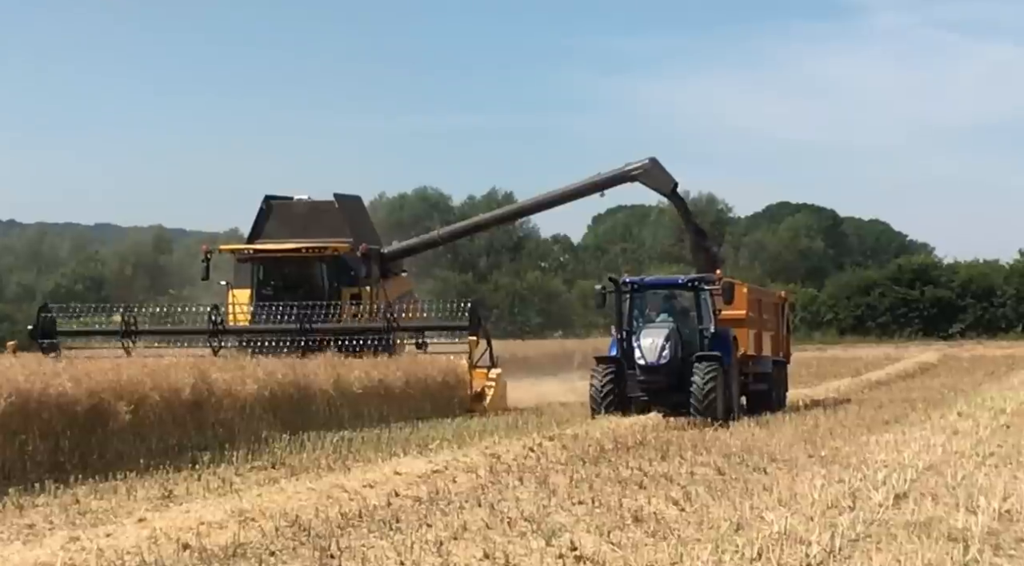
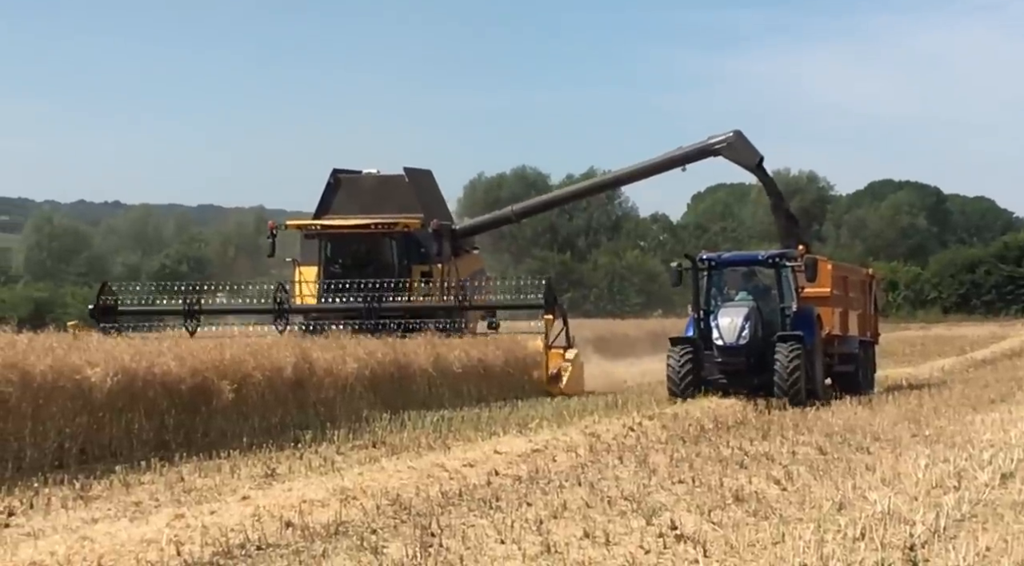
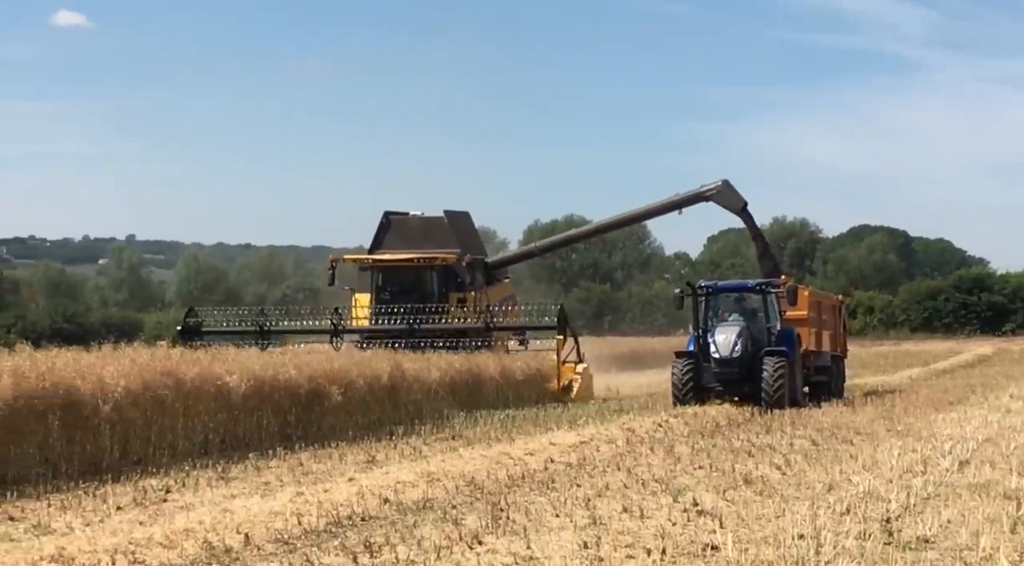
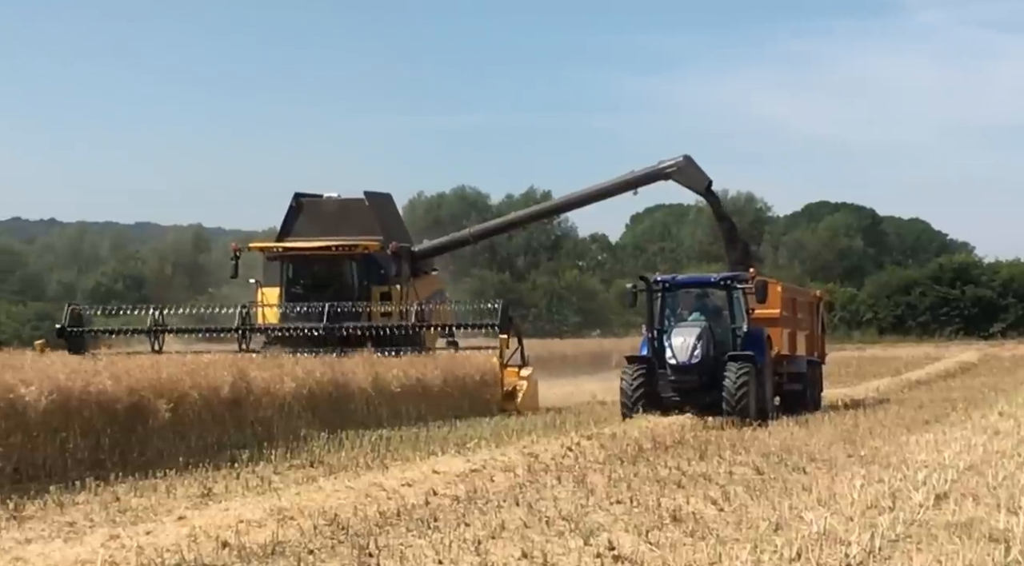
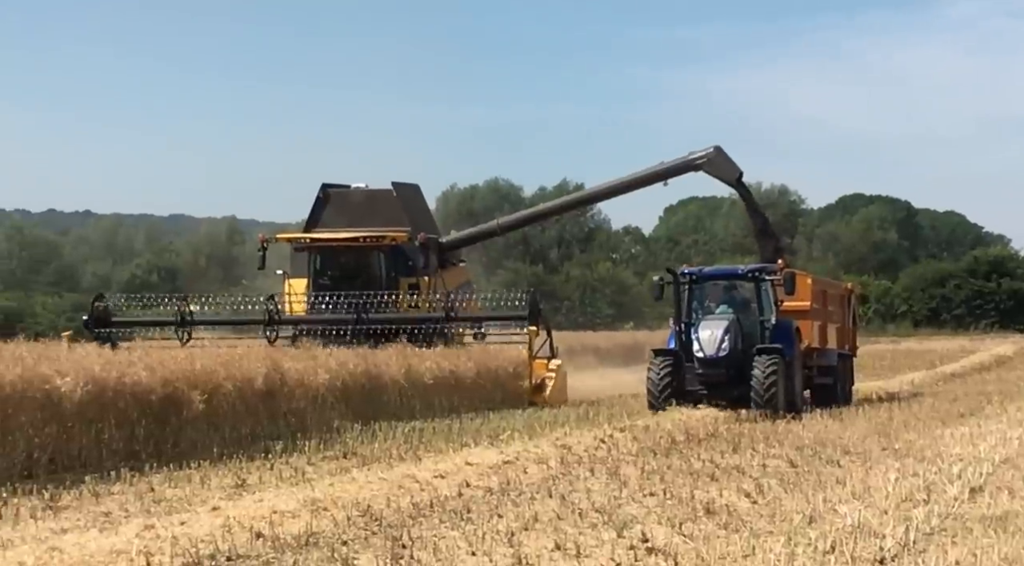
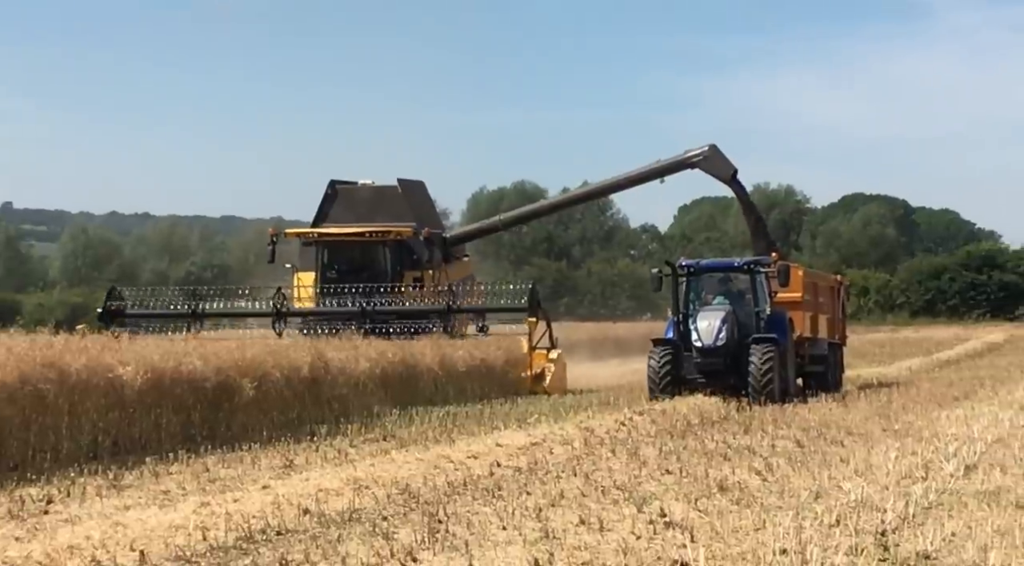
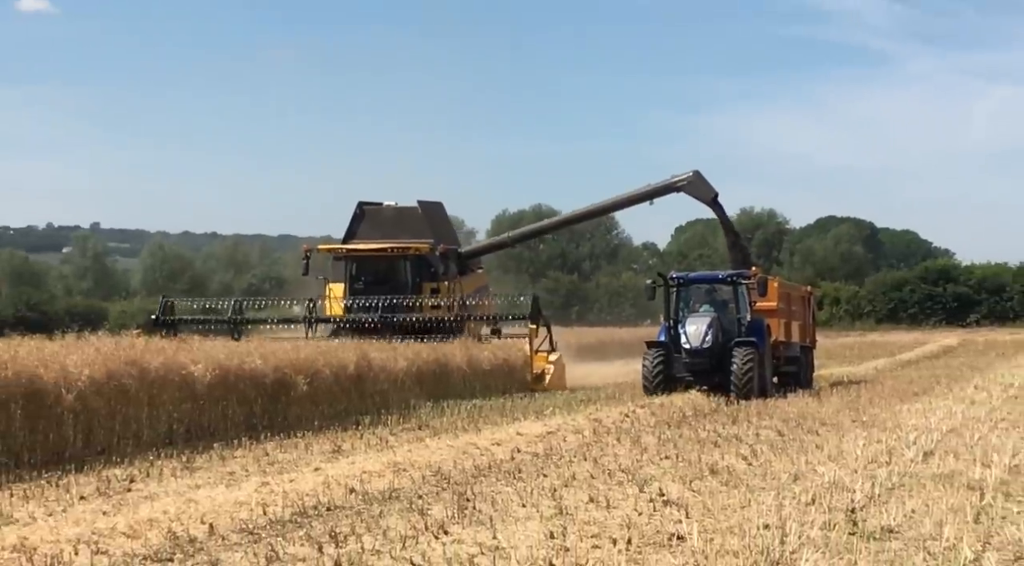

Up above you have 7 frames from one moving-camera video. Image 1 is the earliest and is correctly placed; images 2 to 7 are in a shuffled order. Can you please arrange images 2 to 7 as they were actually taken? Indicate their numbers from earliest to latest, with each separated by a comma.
4, 5, 2, 6, 7, 3
